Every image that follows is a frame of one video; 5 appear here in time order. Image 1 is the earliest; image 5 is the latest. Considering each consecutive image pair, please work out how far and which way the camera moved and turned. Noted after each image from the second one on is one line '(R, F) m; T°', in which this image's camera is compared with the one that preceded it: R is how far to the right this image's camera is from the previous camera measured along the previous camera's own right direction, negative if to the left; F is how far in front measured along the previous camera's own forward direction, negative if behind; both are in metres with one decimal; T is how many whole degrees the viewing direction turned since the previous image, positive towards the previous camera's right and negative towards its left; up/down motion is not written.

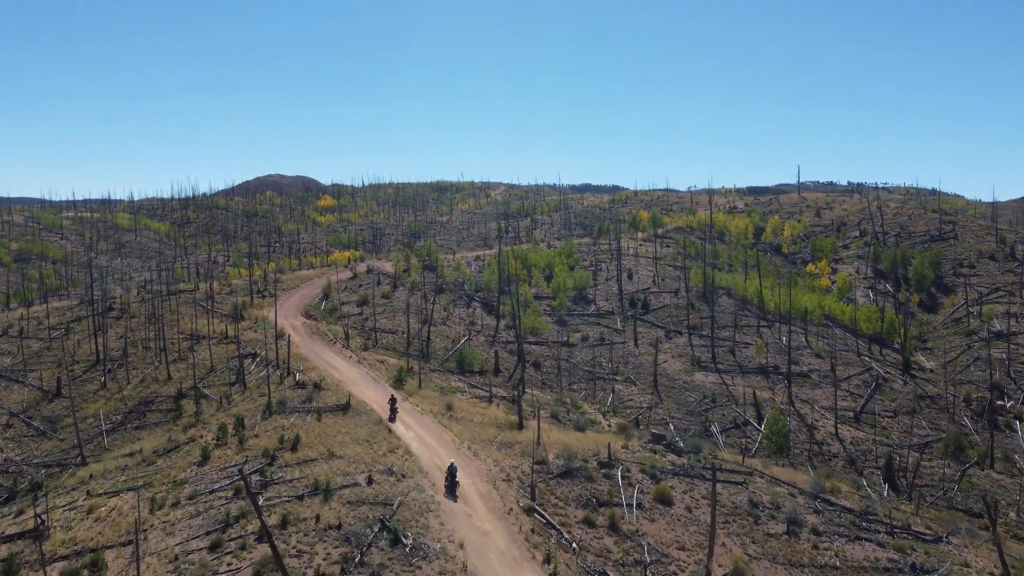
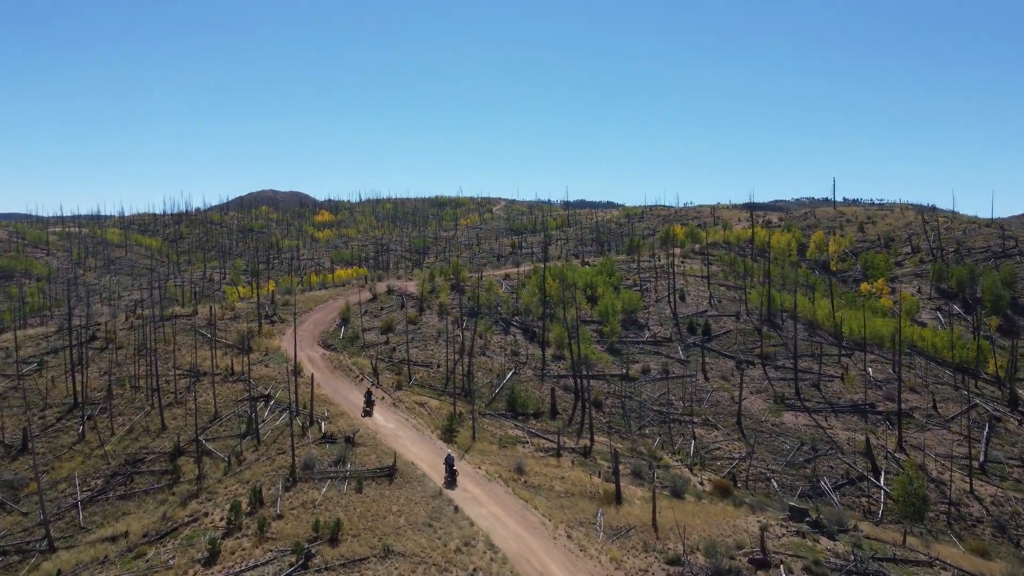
(-3.9, +8.7) m; +1°
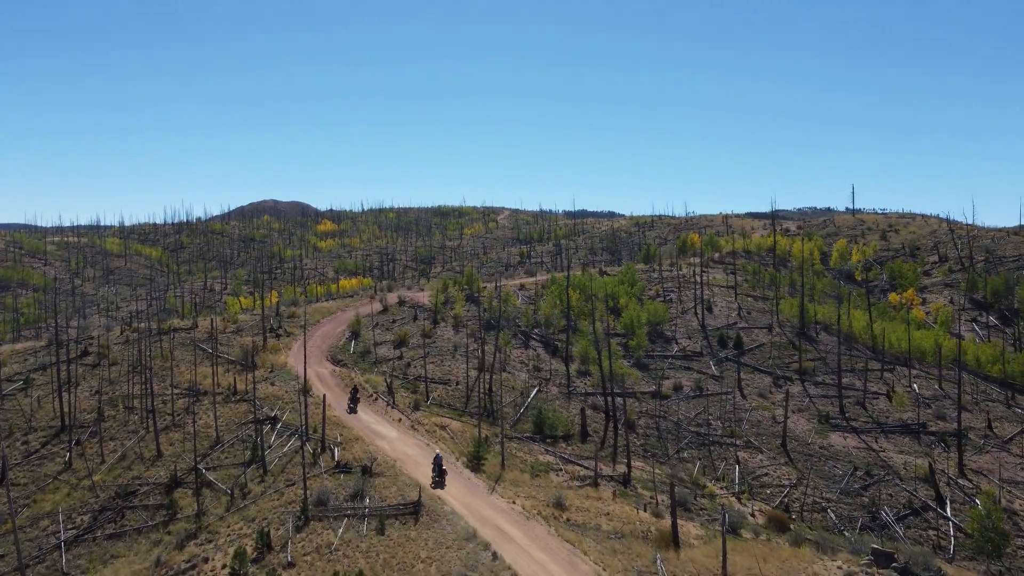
(-1.4, +3.6) m; 0°
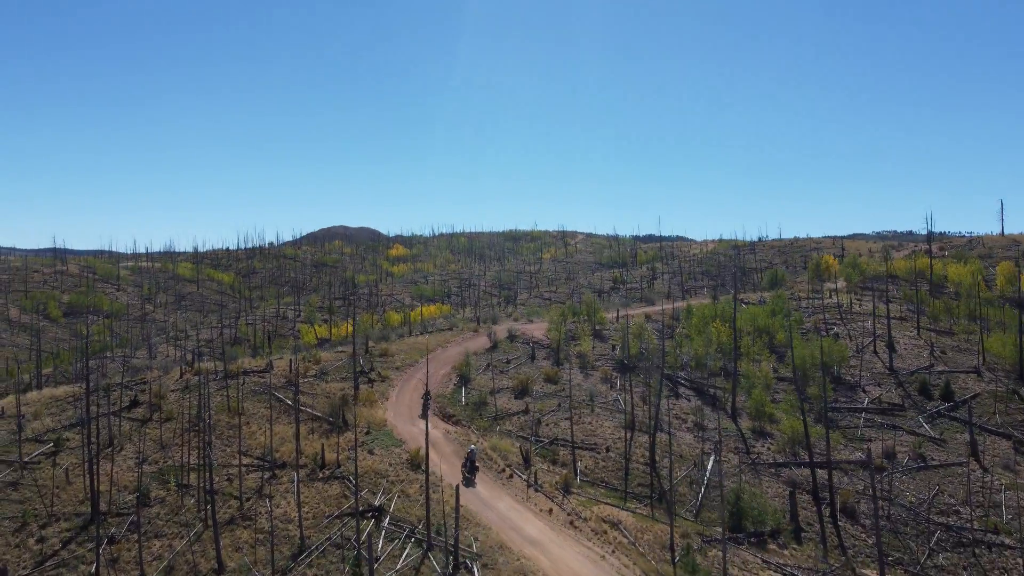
(-4.6, +11.0) m; -4°
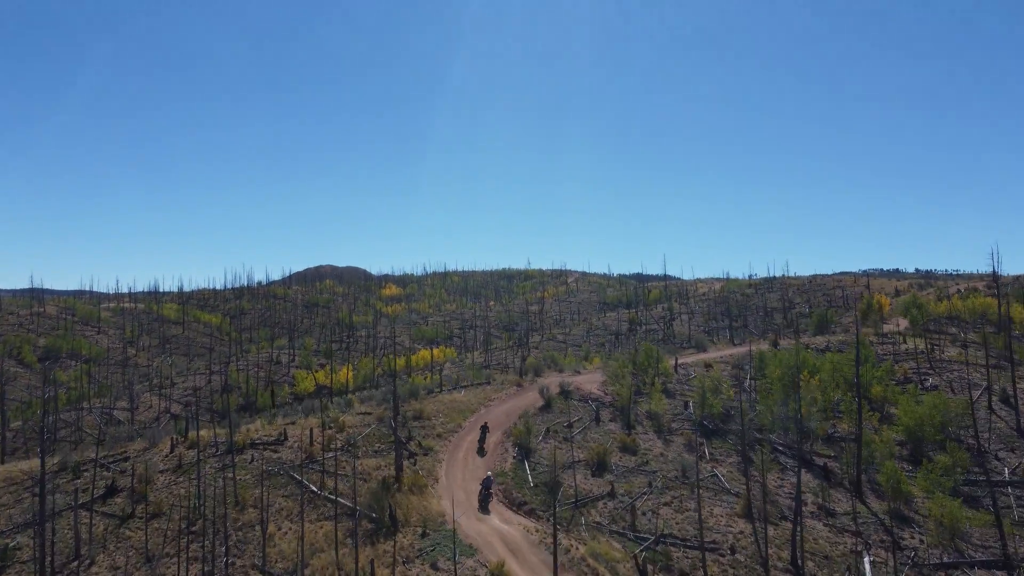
(-3.7, +8.0) m; +1°
